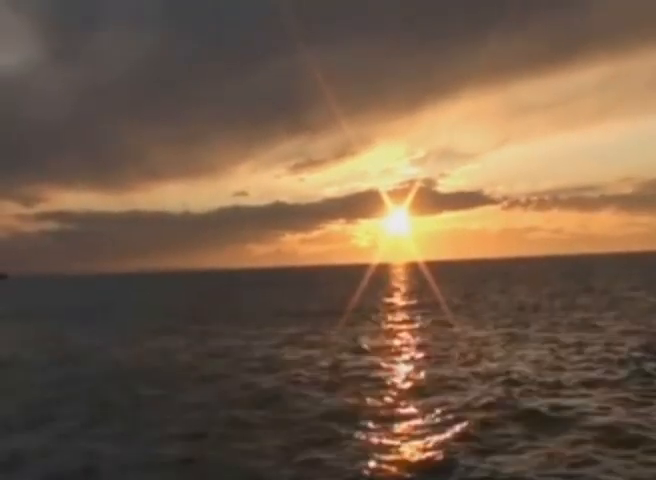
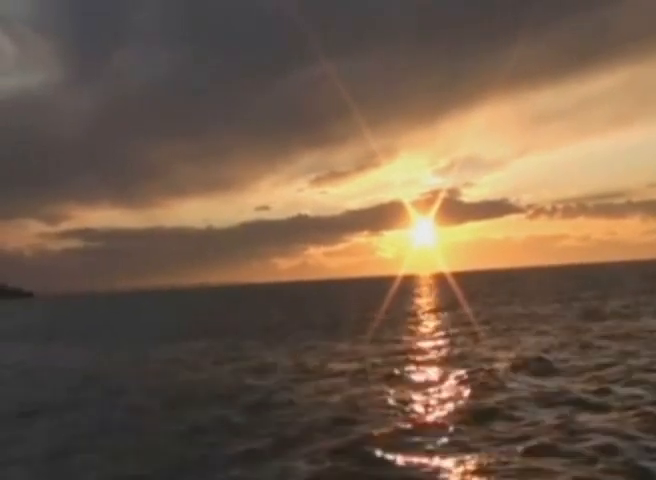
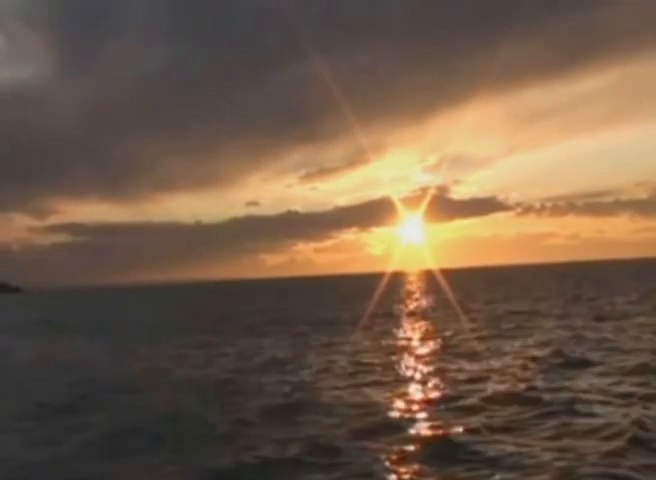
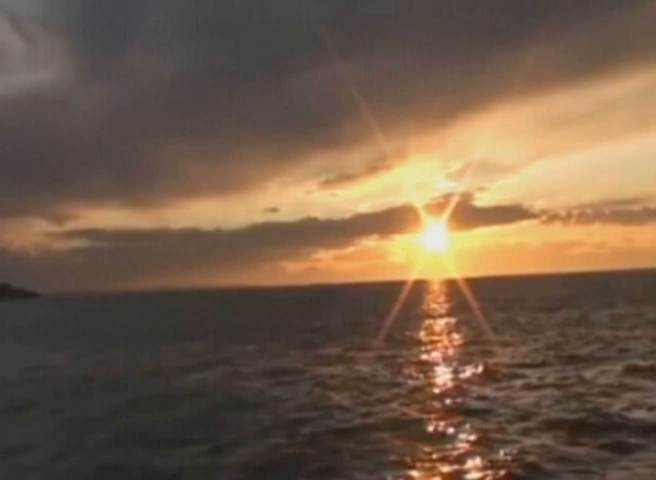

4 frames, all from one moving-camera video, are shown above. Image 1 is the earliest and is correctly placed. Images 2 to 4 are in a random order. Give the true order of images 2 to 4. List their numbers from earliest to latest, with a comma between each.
3, 2, 4
